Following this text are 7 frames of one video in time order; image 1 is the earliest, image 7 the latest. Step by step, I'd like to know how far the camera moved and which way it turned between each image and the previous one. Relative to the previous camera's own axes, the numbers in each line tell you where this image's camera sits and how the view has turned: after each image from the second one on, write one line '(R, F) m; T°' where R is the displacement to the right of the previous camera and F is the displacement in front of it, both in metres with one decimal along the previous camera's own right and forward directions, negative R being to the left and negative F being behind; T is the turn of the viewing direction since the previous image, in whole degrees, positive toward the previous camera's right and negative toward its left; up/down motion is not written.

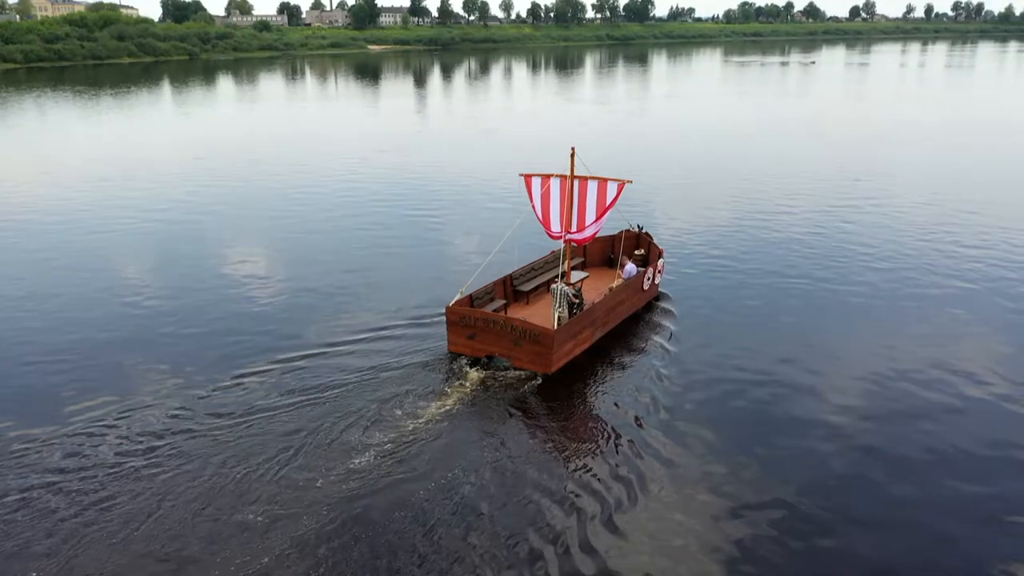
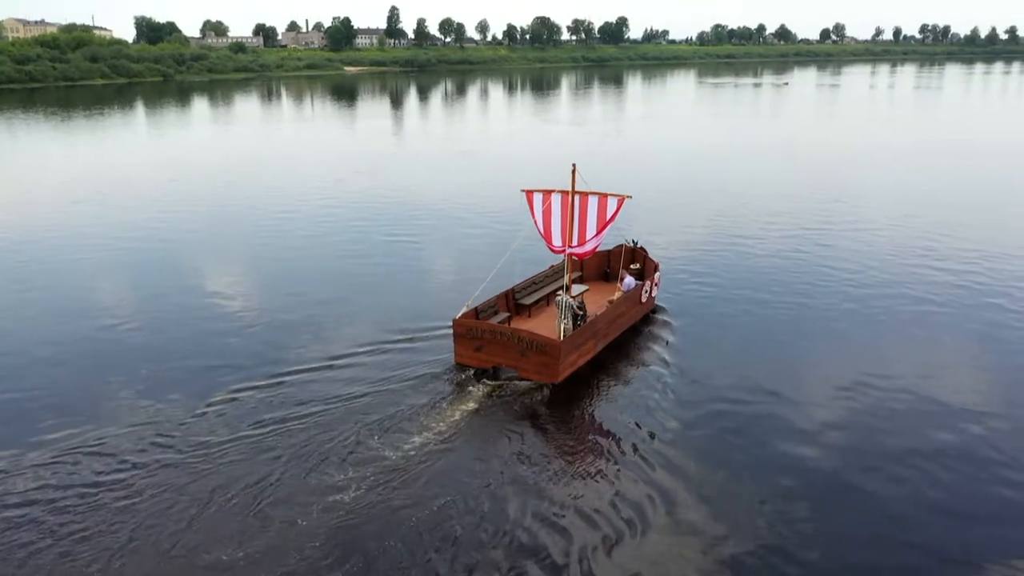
(-0.1, +0.1) m; +2°
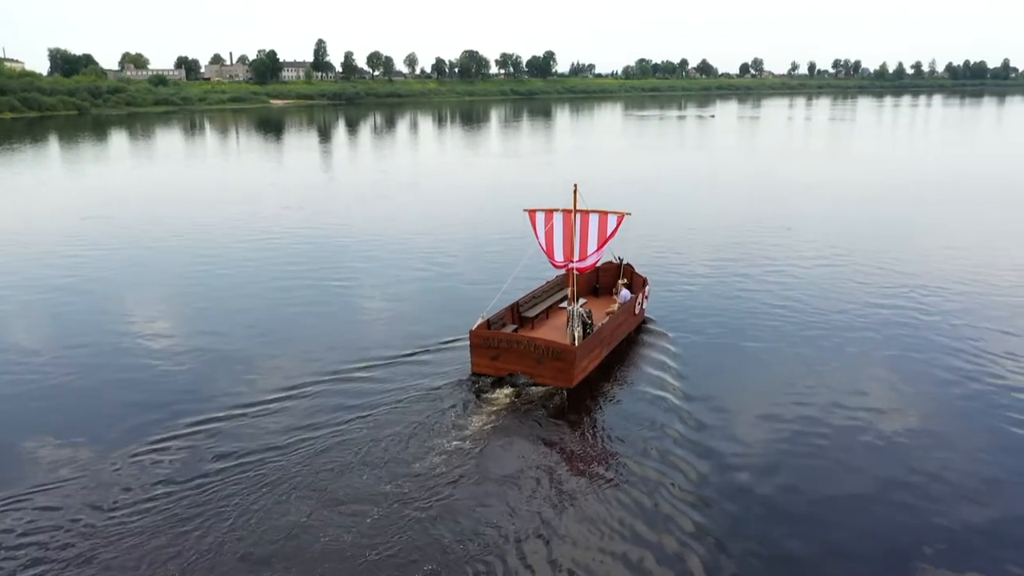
(-1.0, +0.6) m; +5°
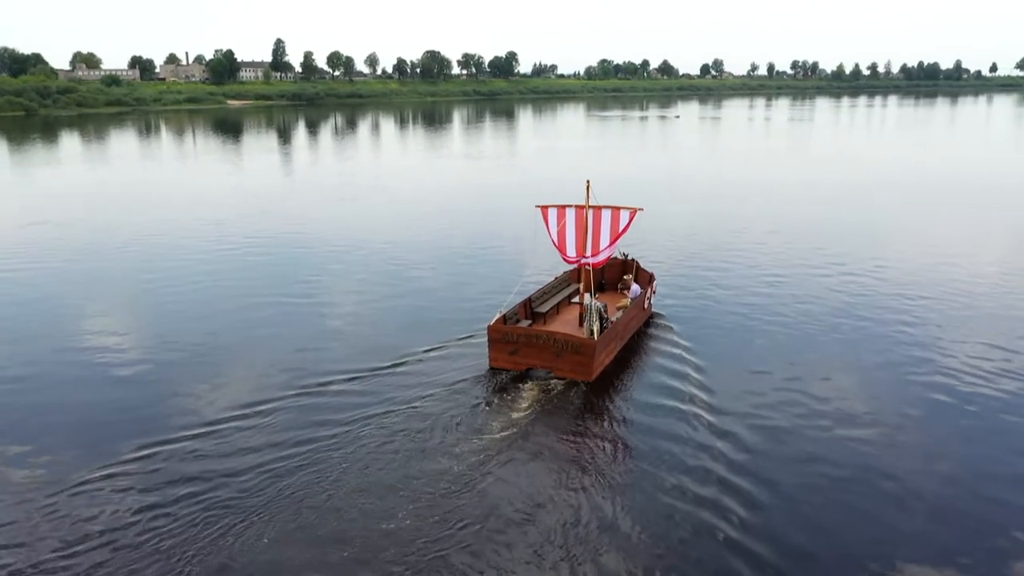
(-0.9, +0.6) m; +3°
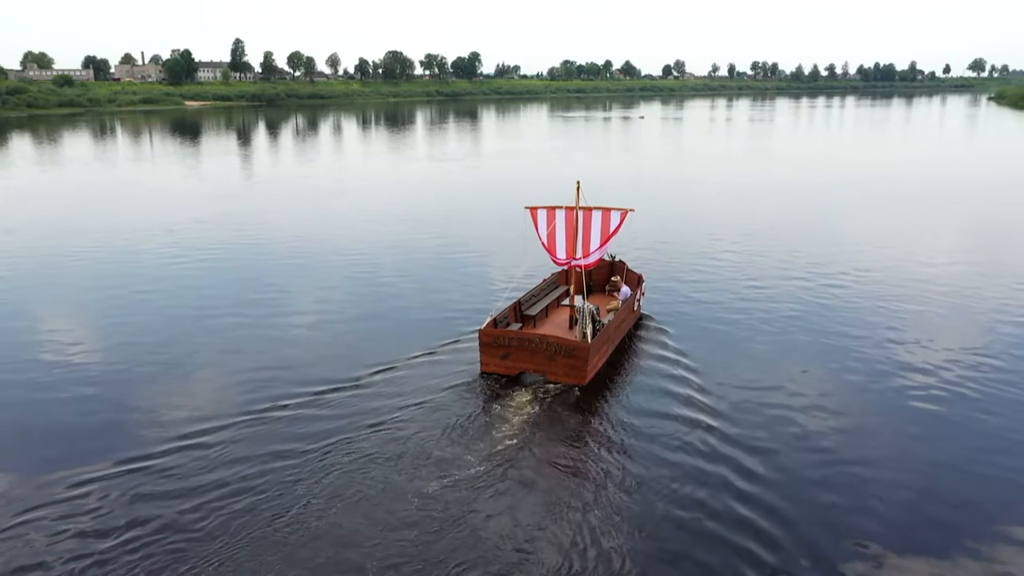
(-0.5, +0.4) m; +3°
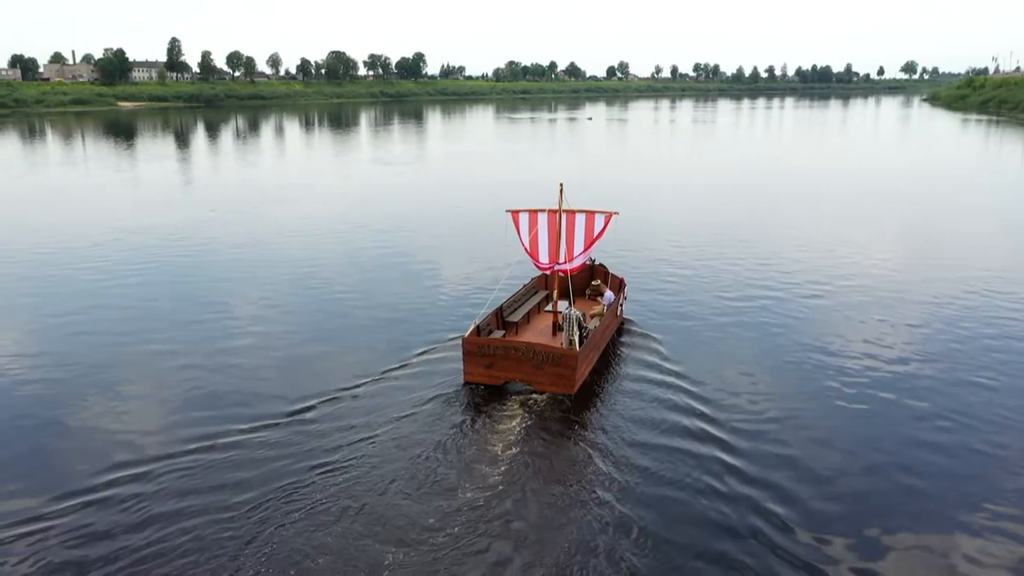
(-0.7, +0.5) m; +4°
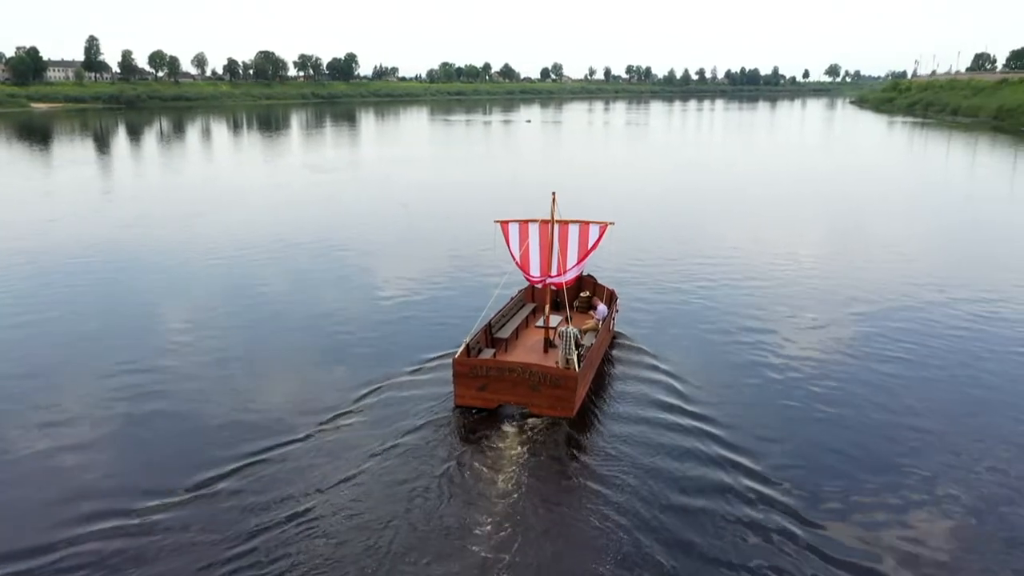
(-1.0, +0.8) m; +5°
